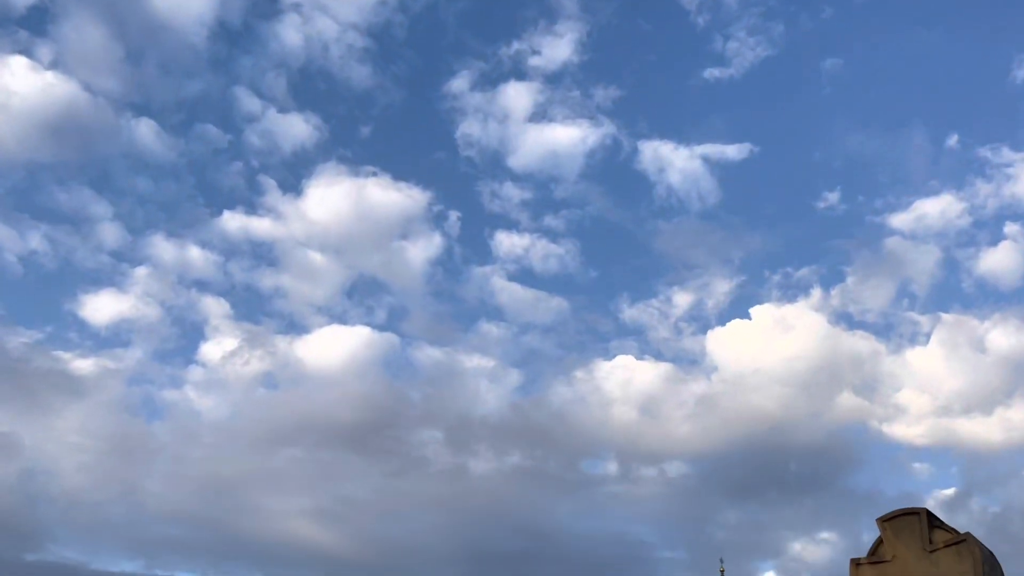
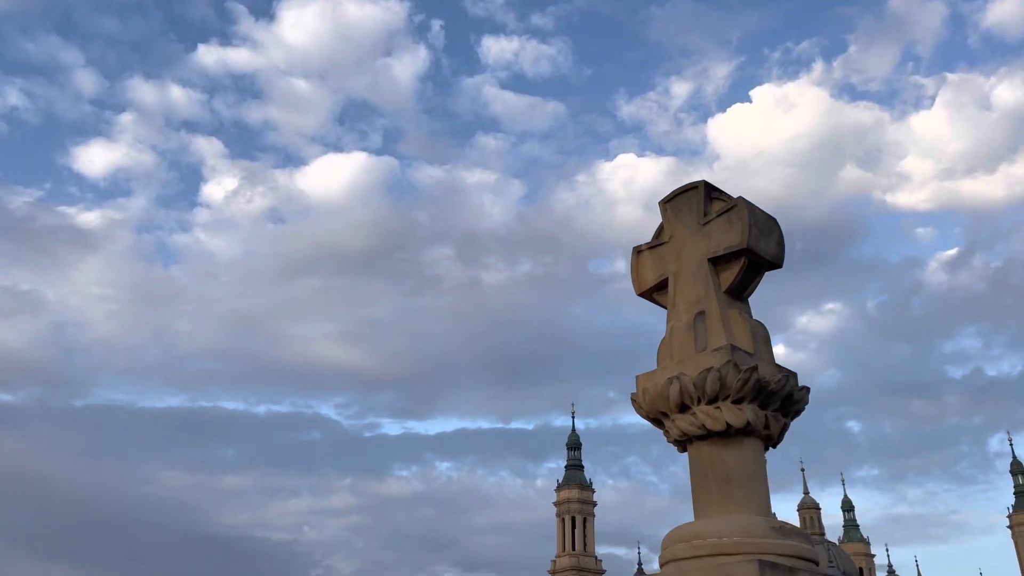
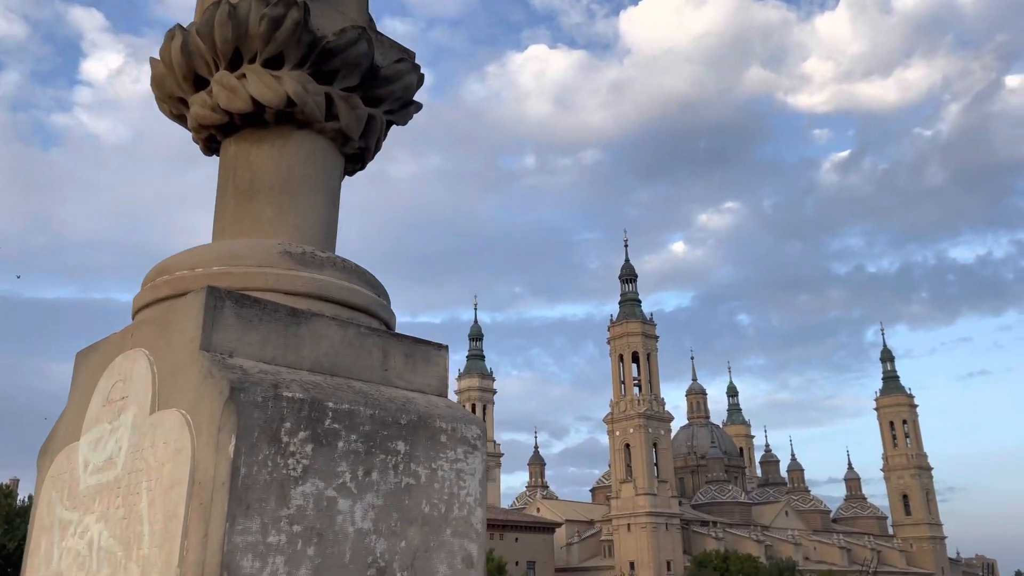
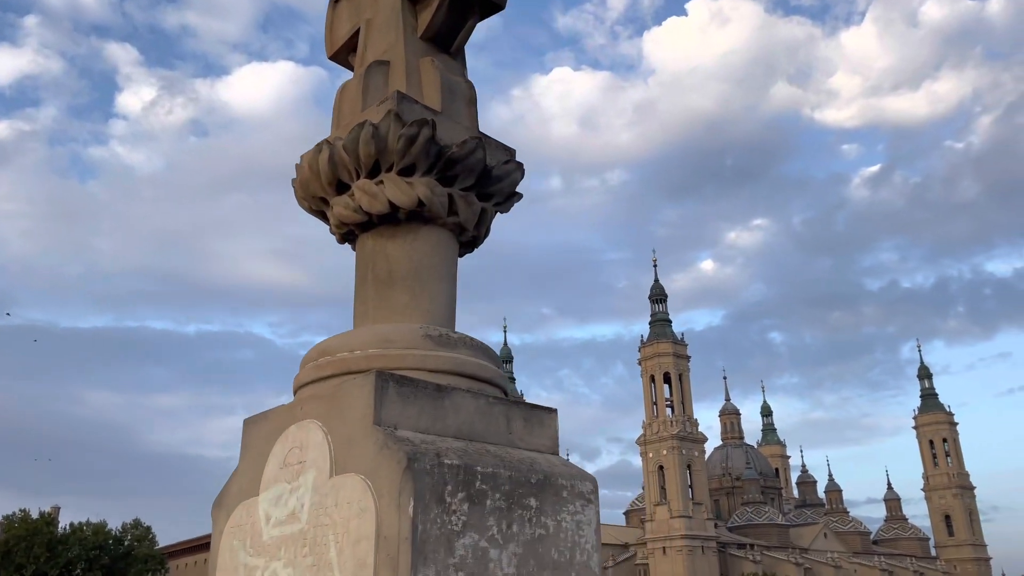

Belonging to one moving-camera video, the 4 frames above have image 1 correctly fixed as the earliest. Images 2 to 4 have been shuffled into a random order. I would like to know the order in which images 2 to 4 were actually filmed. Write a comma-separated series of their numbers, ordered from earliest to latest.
2, 4, 3
